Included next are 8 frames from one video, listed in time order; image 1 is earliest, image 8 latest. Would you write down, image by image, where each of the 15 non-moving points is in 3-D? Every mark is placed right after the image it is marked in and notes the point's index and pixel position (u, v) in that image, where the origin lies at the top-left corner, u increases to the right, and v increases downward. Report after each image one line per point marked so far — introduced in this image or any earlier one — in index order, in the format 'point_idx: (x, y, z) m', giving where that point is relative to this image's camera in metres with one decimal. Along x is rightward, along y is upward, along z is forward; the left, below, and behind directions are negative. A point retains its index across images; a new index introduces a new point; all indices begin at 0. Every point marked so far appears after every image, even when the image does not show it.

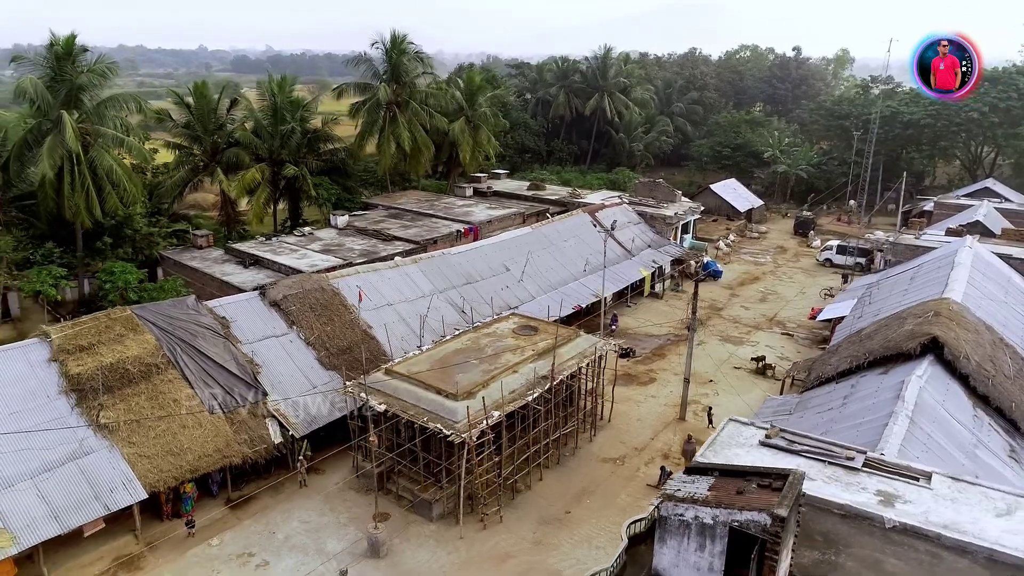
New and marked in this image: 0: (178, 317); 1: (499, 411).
0: (-7.1, -0.6, +15.3) m
1: (-0.2, -2.3, +13.4) m
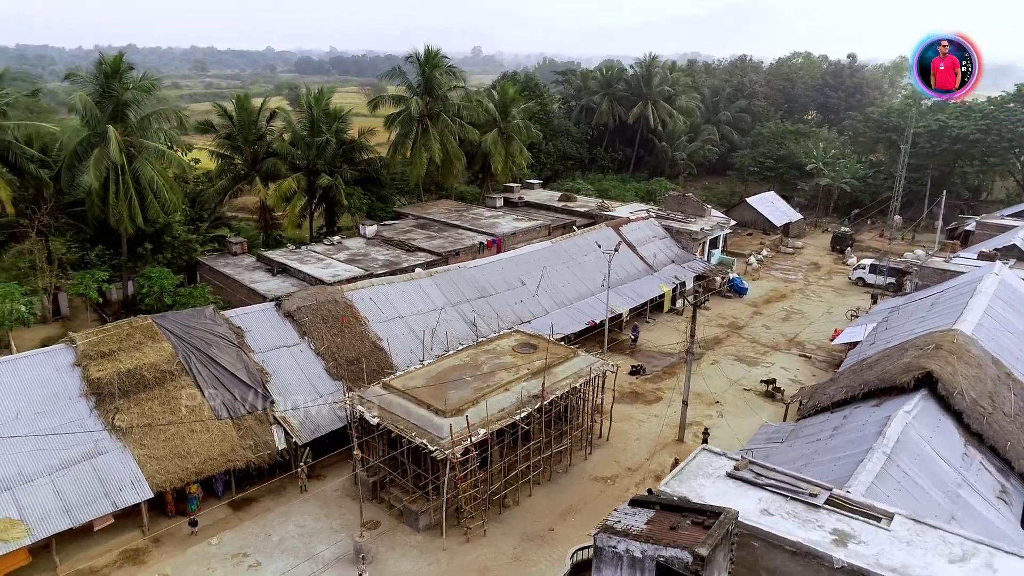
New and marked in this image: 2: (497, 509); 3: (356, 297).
0: (-7.2, -0.9, +16.3) m
1: (-0.5, -2.7, +13.9) m
2: (-0.3, -4.6, +14.9) m
3: (-4.2, -0.3, +19.3) m
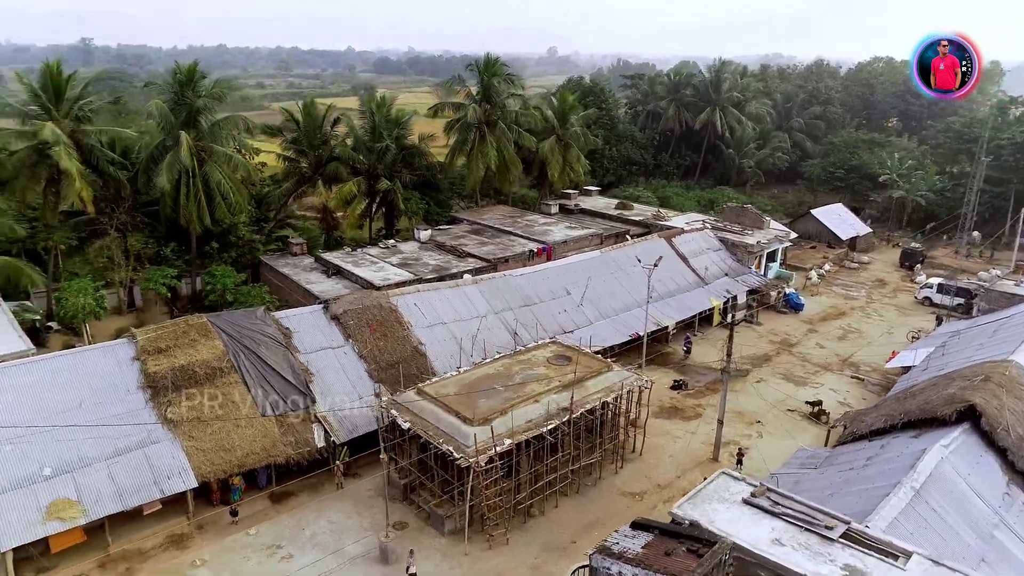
0: (-6.4, -0.9, +17.2) m
1: (0.0, -3.0, +14.2) m
2: (+0.2, -4.9, +15.2) m
3: (-3.1, -0.4, +19.9) m
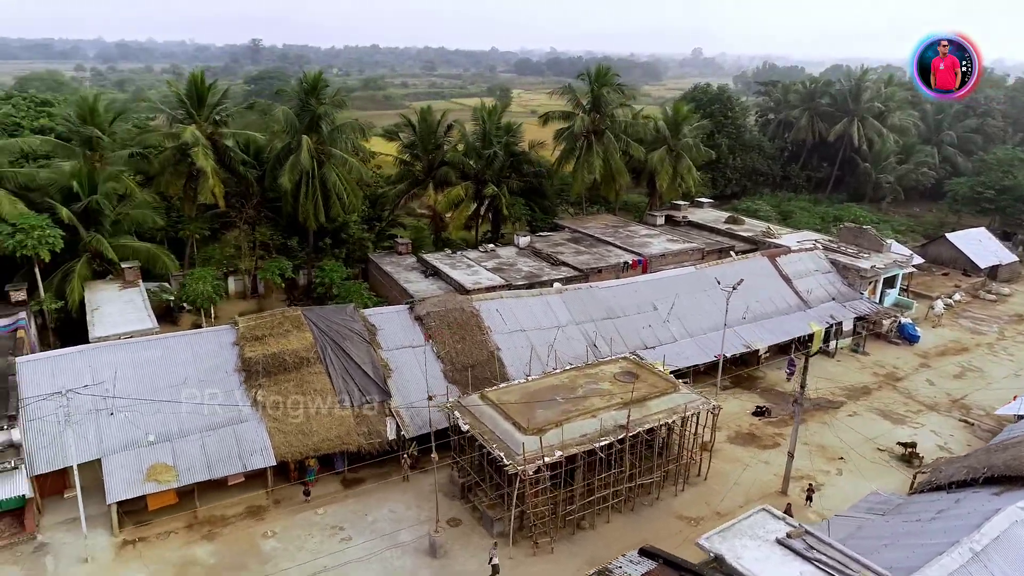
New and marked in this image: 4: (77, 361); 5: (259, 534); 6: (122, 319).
0: (-4.6, -0.8, +18.6) m
1: (+1.0, -3.3, +14.5) m
2: (+1.3, -5.2, +15.5) m
3: (-0.9, -0.6, +20.7) m
4: (-9.6, -1.6, +15.8) m
5: (-5.2, -5.1, +14.9) m
6: (-10.6, -0.9, +19.8) m
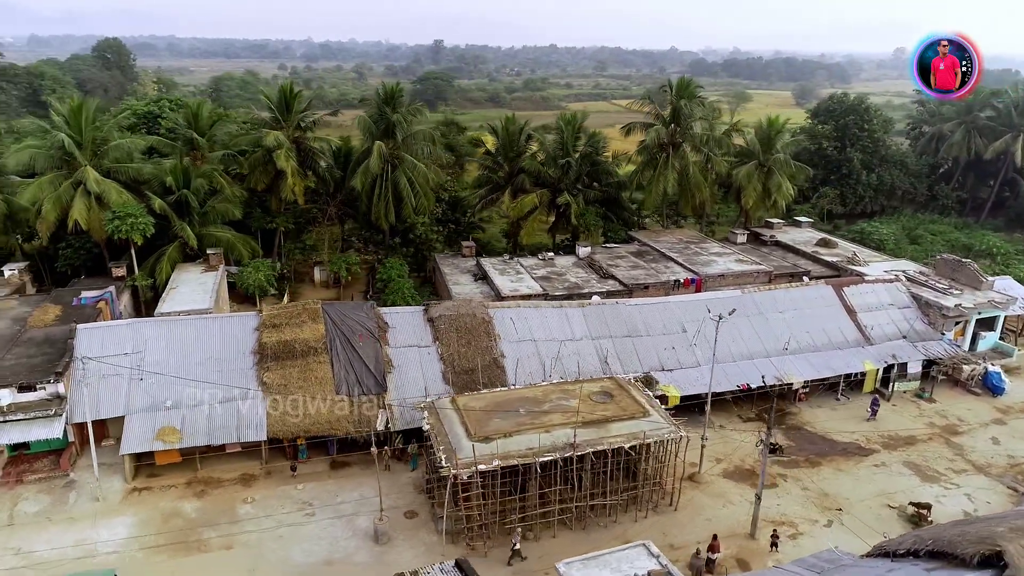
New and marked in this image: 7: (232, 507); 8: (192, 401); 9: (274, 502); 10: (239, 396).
0: (-4.5, -0.8, +20.3) m
1: (-0.2, -3.6, +15.1) m
2: (0.0, -5.6, +16.0) m
3: (-0.5, -0.8, +21.5) m
4: (-10.1, -1.2, +18.7) m
5: (-6.4, -4.9, +16.9) m
6: (-10.2, -0.4, +22.8) m
7: (-6.5, -5.1, +16.6) m
8: (-8.0, -2.8, +17.9) m
9: (-5.6, -5.0, +16.8) m
10: (-6.9, -2.7, +18.2) m
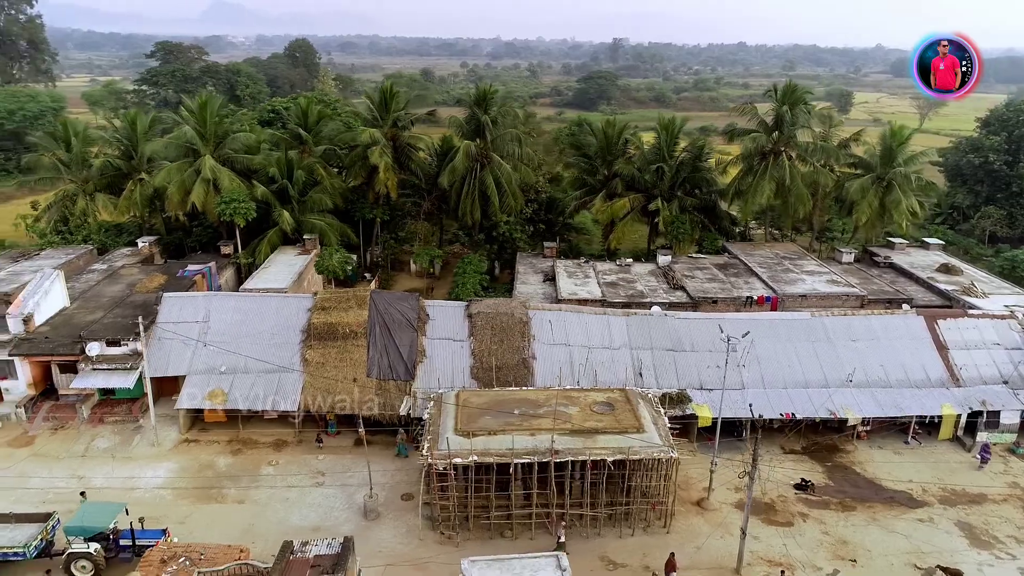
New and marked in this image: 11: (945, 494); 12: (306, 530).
0: (-3.5, -0.5, +21.6) m
1: (-0.8, -3.7, +15.6) m
2: (-0.4, -5.6, +16.4) m
3: (+0.7, -0.9, +21.8) m
4: (-9.3, -0.4, +21.4) m
5: (-6.4, -4.5, +18.7) m
6: (-8.3, +0.3, +25.4) m
7: (-6.6, -4.6, +18.5) m
8: (-7.5, -2.3, +20.0) m
9: (-5.7, -4.6, +18.5) m
10: (-6.5, -2.2, +20.2) m
11: (+11.1, -5.3, +18.4) m
12: (-4.7, -5.5, +16.3) m
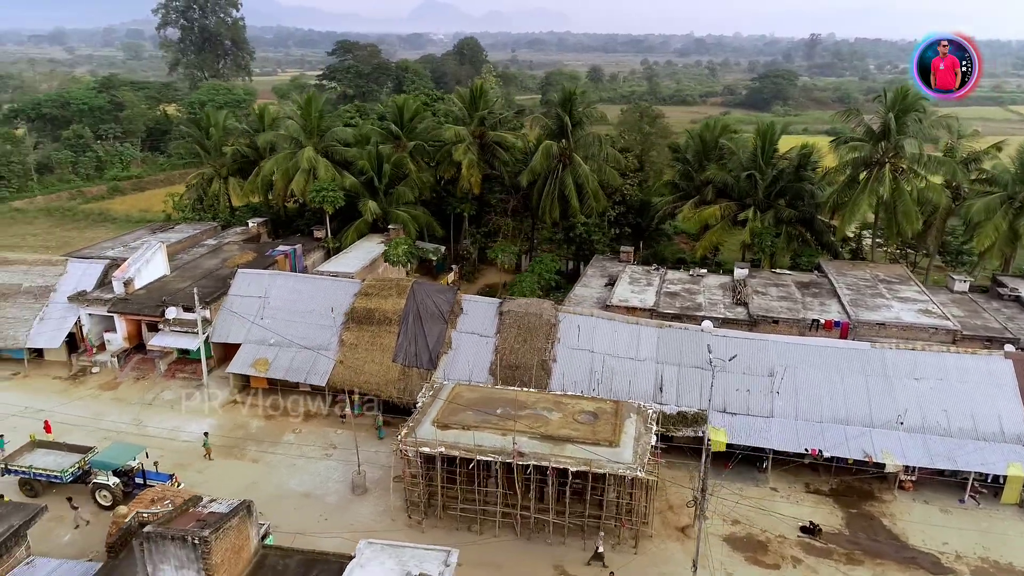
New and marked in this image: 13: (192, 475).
0: (-2.5, -0.3, +22.6) m
1: (-1.6, -3.6, +16.1) m
2: (-1.2, -5.6, +16.8) m
3: (+1.6, -1.0, +21.7) m
4: (-8.2, +0.3, +23.7) m
5: (-6.3, -4.0, +20.5) m
6: (-6.2, +0.9, +27.4) m
7: (-6.5, -4.1, +20.3) m
8: (-6.9, -1.7, +22.0) m
9: (-5.6, -4.2, +20.2) m
10: (-5.8, -1.8, +21.9) m
11: (+10.5, -6.2, +16.0) m
12: (-5.3, -5.1, +17.8) m
13: (-8.1, -4.8, +18.2) m
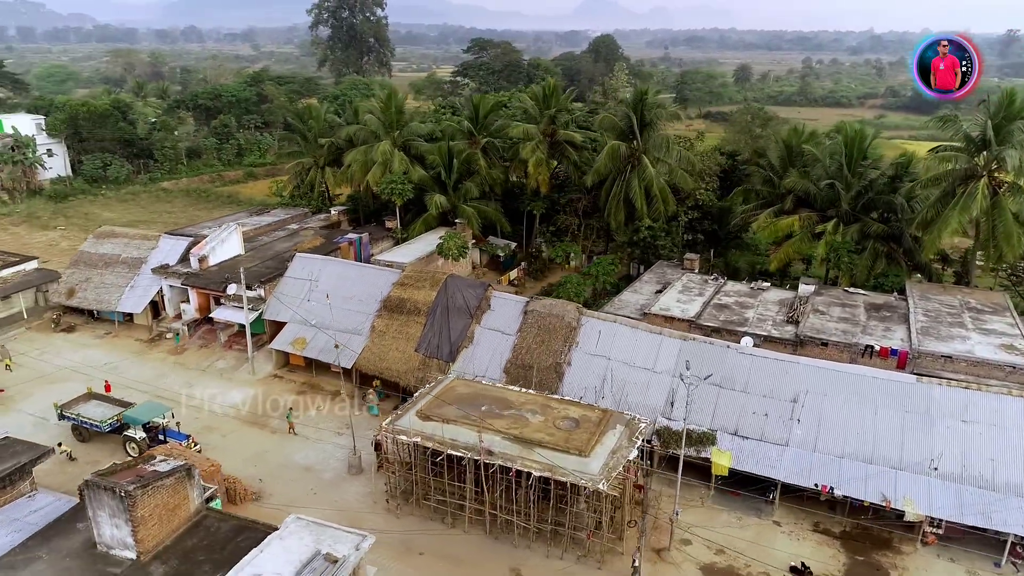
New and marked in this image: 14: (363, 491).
0: (-1.5, -0.1, +22.9) m
1: (-2.2, -3.5, +16.4) m
2: (-1.8, -5.5, +17.1) m
3: (+2.3, -1.1, +21.3) m
4: (-6.8, +0.8, +25.2) m
5: (-5.9, -3.6, +21.8) m
6: (-4.1, +1.3, +28.4) m
7: (-6.2, -3.6, +21.6) m
8: (-6.1, -1.2, +23.3) m
9: (-5.4, -3.8, +21.3) m
10: (-5.0, -1.4, +23.0) m
11: (+9.4, -6.9, +14.0) m
12: (-5.6, -4.7, +18.9) m
13: (-8.2, -4.2, +19.9) m
14: (-3.7, -5.1, +18.0) m
